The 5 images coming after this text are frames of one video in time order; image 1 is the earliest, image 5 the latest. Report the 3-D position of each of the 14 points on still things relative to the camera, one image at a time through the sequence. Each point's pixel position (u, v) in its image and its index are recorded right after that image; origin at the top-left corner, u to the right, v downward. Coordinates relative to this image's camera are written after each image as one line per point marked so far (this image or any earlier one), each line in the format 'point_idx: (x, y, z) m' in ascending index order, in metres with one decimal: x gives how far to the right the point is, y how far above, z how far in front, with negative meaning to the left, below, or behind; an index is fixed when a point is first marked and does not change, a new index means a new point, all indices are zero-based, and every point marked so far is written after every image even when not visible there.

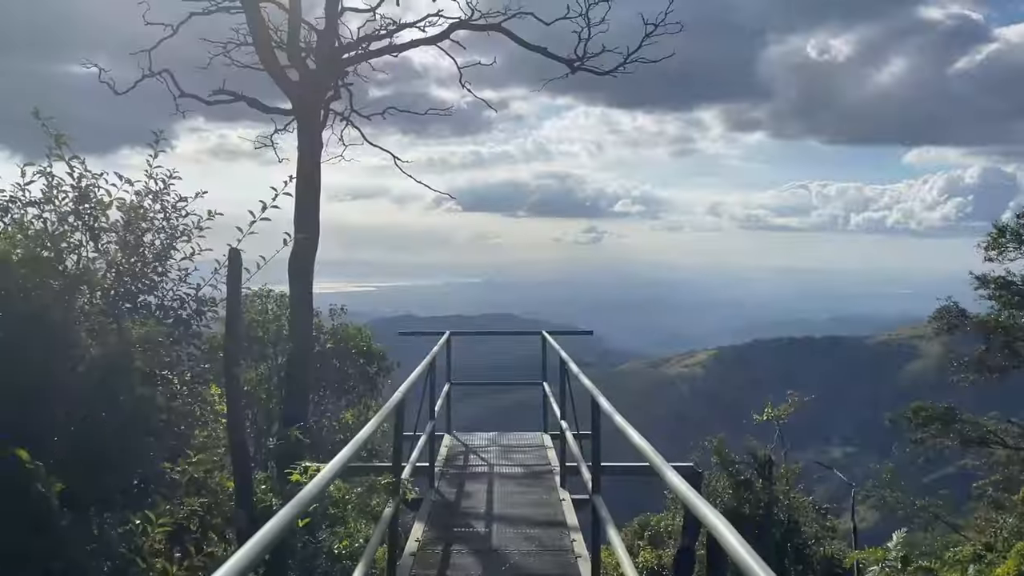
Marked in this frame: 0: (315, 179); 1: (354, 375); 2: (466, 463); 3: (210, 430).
0: (-2.3, +1.3, +10.5) m
1: (-2.4, -1.3, +13.2) m
2: (-0.3, -1.3, +6.7) m
3: (-1.5, -0.7, +4.4) m
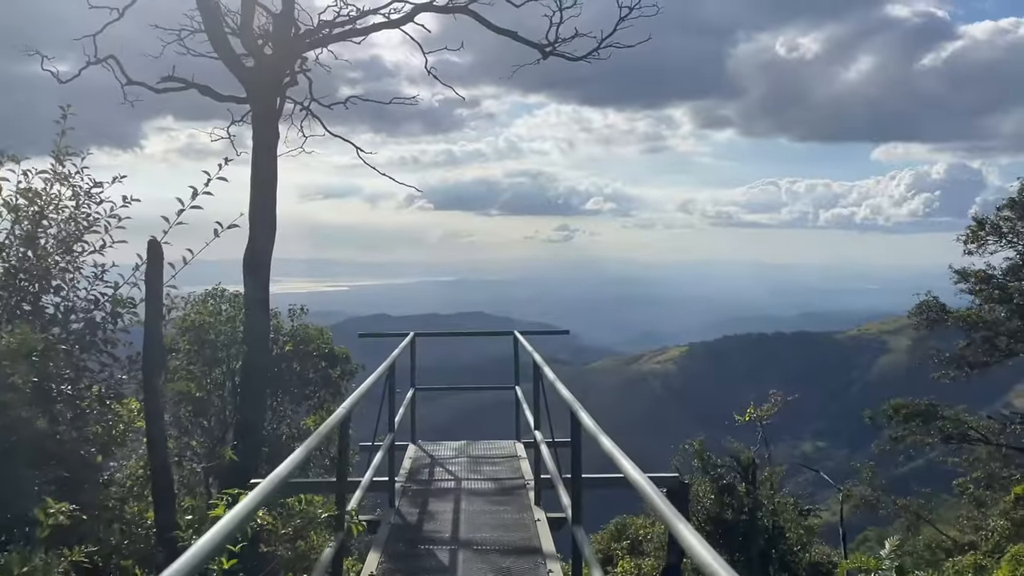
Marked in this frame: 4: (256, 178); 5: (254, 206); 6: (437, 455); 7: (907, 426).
0: (-2.7, +1.3, +9.8) m
1: (-2.8, -1.3, +12.6) m
2: (-0.6, -1.3, +6.1) m
3: (-1.6, -0.7, +3.8) m
4: (-2.8, +1.3, +9.8) m
5: (-2.8, +0.9, +9.8) m
6: (-0.6, -1.3, +6.8) m
7: (+8.8, -3.1, +19.9) m
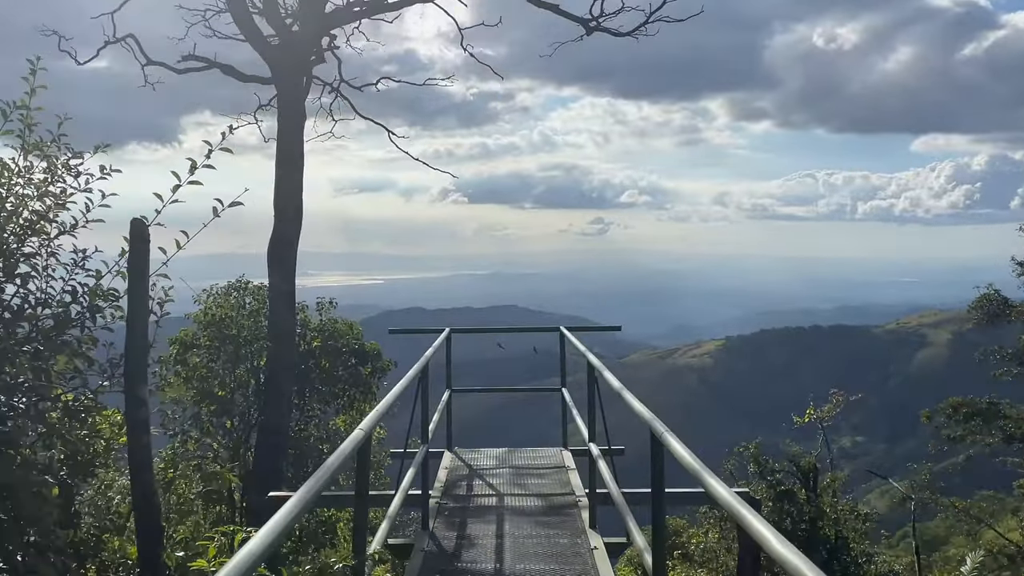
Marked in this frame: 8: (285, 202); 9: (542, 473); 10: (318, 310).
0: (-2.2, +1.4, +9.2) m
1: (-2.2, -1.2, +12.0) m
2: (-0.3, -1.2, +5.4) m
3: (-1.4, -0.7, +3.1) m
4: (-2.4, +1.3, +9.2) m
5: (-2.4, +1.0, +9.2) m
6: (-0.3, -1.2, +6.1) m
7: (+9.6, -2.9, +18.8) m
8: (-2.3, +0.9, +9.1) m
9: (+0.2, -1.2, +5.8) m
10: (-2.7, -0.3, +12.6) m
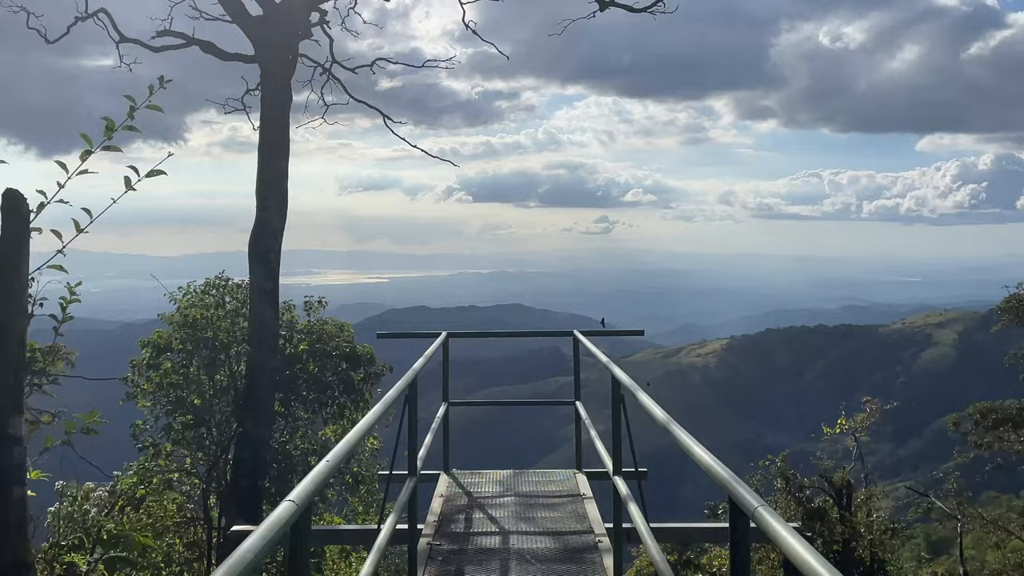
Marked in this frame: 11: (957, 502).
0: (-2.2, +1.4, +8.3) m
1: (-2.1, -1.2, +11.1) m
2: (-0.2, -1.2, +4.5) m
3: (-1.4, -0.6, +2.3) m
4: (-2.3, +1.4, +8.3) m
5: (-2.3, +1.1, +8.3) m
6: (-0.2, -1.2, +5.2) m
7: (+9.7, -2.9, +17.9) m
8: (-2.3, +0.9, +8.3) m
9: (+0.2, -1.2, +4.9) m
10: (-2.7, -0.3, +11.8) m
11: (+9.8, -4.7, +19.5) m
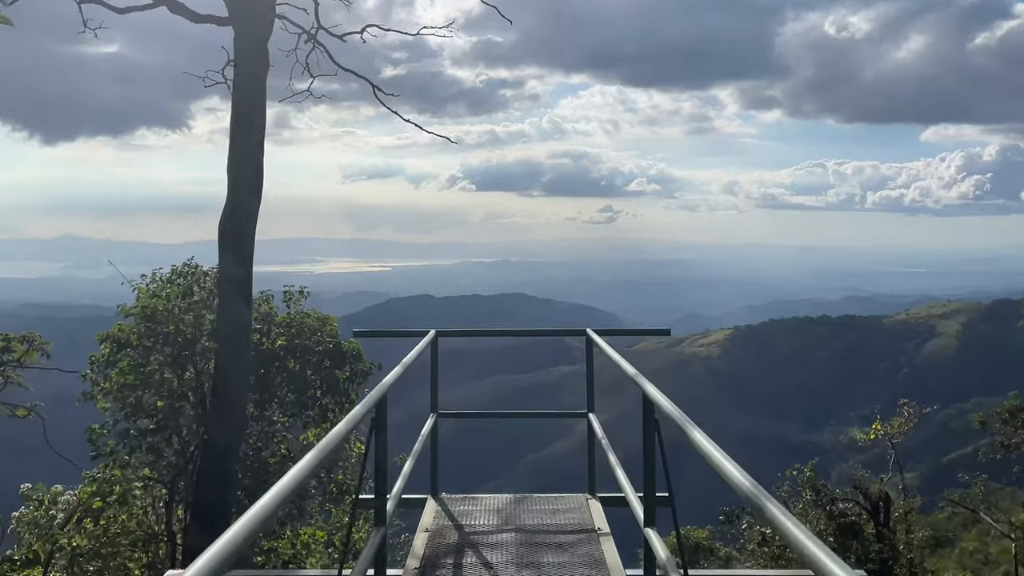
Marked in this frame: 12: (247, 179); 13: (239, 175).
0: (-2.1, +1.5, +7.4) m
1: (-2.1, -1.0, +10.2) m
2: (-0.2, -1.2, +3.6) m
3: (-1.4, -0.6, +1.4) m
4: (-2.3, +1.5, +7.4) m
5: (-2.3, +1.2, +7.4) m
6: (-0.2, -1.1, +4.3) m
7: (+9.7, -2.8, +17.0) m
8: (-2.3, +1.0, +7.4) m
9: (+0.2, -1.1, +4.0) m
10: (-2.6, -0.1, +10.8) m
11: (+9.8, -4.5, +18.6) m
12: (-2.2, +0.9, +7.4) m
13: (-2.2, +1.0, +7.4) m
